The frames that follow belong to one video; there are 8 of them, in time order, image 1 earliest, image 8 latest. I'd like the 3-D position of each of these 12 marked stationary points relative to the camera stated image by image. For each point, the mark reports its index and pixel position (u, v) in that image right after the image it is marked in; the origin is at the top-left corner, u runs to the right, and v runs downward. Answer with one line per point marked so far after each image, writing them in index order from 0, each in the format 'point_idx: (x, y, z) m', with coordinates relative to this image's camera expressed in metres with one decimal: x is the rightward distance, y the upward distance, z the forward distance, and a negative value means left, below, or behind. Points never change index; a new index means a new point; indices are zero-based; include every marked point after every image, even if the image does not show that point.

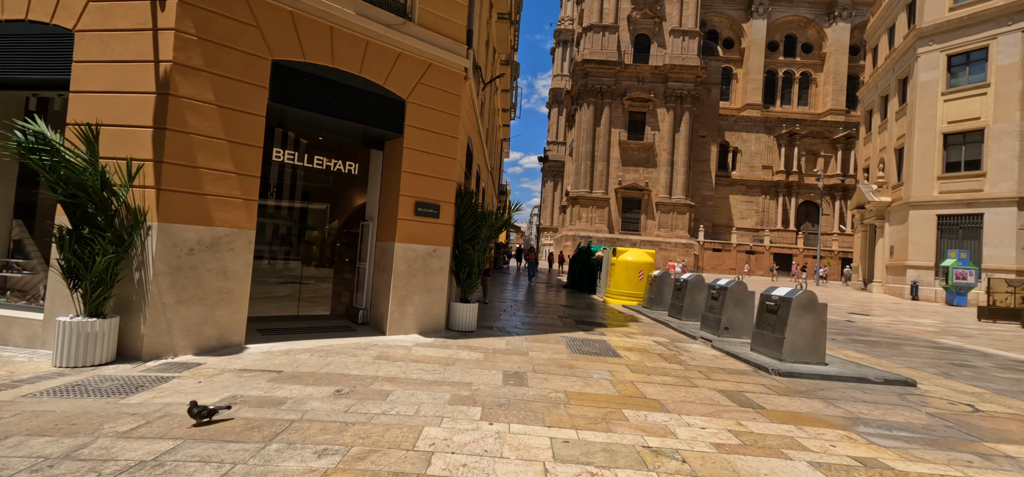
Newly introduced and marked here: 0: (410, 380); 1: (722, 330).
0: (-1.0, -1.4, +4.7) m
1: (+4.1, -1.8, +9.0) m
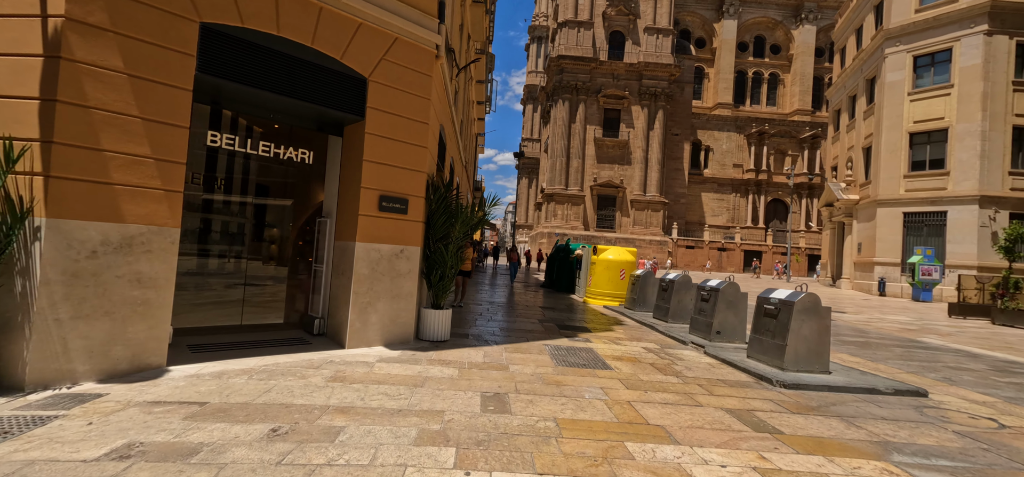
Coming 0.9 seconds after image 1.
0: (-1.2, -1.4, +3.8) m
1: (+3.7, -1.8, +8.5) m
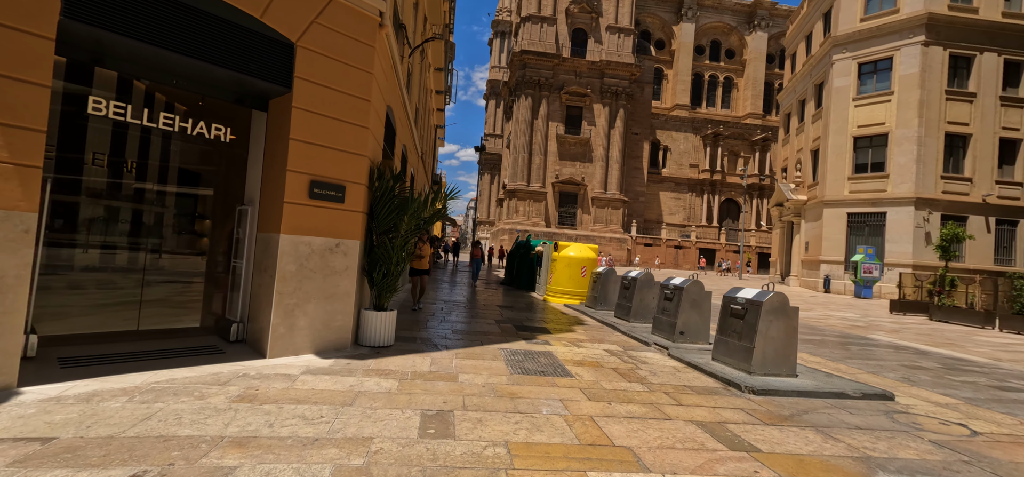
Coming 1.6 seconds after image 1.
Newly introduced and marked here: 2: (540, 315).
0: (-1.6, -1.4, +3.1) m
1: (+2.9, -1.7, +8.1) m
2: (+0.7, -1.9, +11.1) m
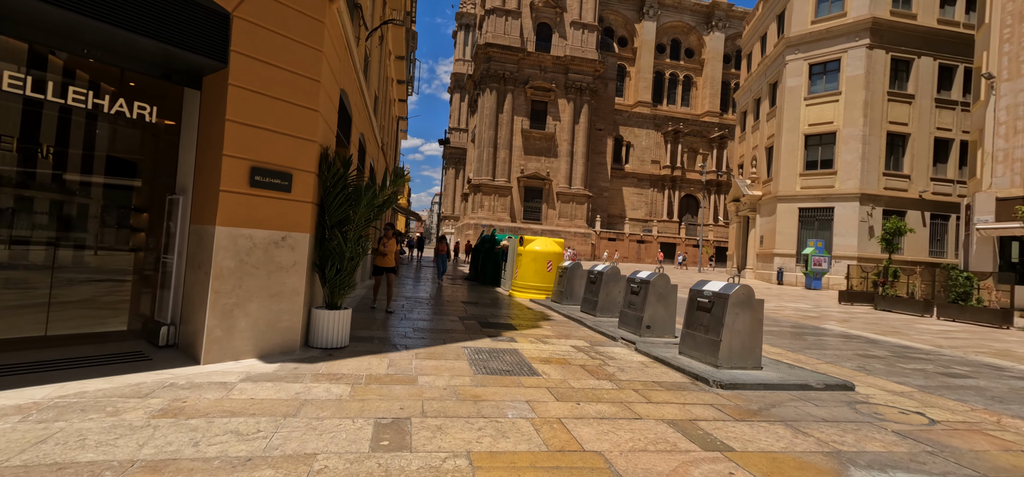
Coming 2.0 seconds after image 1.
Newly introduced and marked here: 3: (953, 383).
0: (-1.8, -1.3, +2.7) m
1: (+2.3, -1.6, +8.0) m
2: (-0.1, -1.7, +10.9) m
3: (+6.4, -2.1, +6.7) m
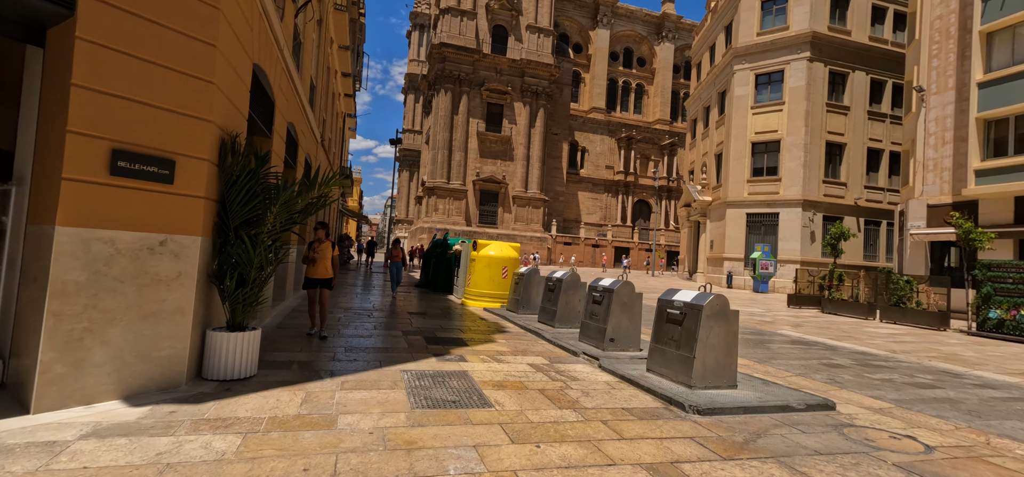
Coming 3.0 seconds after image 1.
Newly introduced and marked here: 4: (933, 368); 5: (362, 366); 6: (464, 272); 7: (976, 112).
0: (-2.1, -1.3, +1.6) m
1: (+1.5, -1.6, +7.3) m
2: (-1.2, -1.8, +9.9) m
3: (+5.7, -2.2, +6.4) m
4: (+7.7, -2.4, +8.4) m
5: (-1.9, -1.5, +5.6) m
6: (-1.5, -1.0, +14.6) m
7: (+18.1, +4.9, +18.0) m
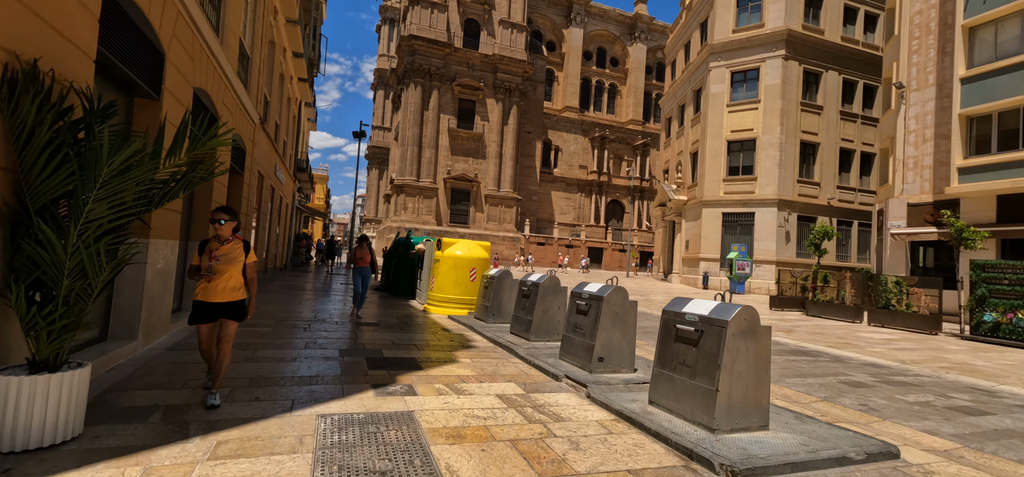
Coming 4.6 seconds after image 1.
0: (-2.2, -1.3, 0.0) m
1: (+1.1, -1.6, +5.9) m
2: (-1.8, -1.7, +8.4) m
3: (+5.3, -2.1, +5.2) m
4: (+7.2, -2.3, +7.4) m
5: (-2.3, -1.5, +4.0) m
6: (-2.4, -1.0, +13.0) m
7: (+17.0, +4.9, +17.5) m
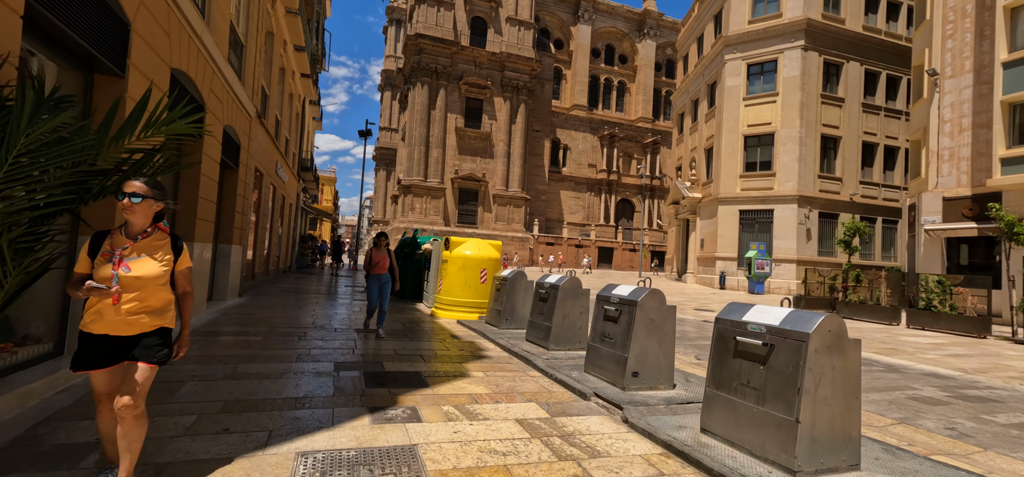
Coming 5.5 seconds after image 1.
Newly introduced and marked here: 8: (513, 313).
0: (-2.0, -1.2, -0.8) m
1: (+1.3, -1.5, +5.1) m
2: (-1.5, -1.7, +7.6) m
3: (+5.5, -2.0, +4.3) m
4: (+7.4, -2.2, +6.4) m
5: (-2.1, -1.5, +3.2) m
6: (-2.1, -1.0, +12.2) m
7: (+17.3, +5.1, +16.4) m
8: (0.0, -1.5, +9.0) m
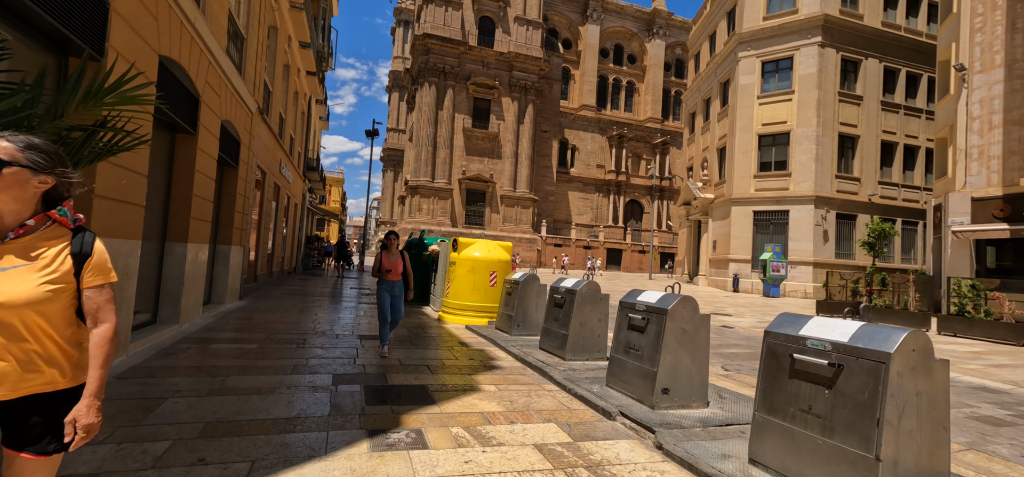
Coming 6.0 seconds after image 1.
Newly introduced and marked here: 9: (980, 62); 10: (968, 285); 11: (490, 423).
0: (-2.0, -1.2, -1.3) m
1: (+1.5, -1.5, +4.5) m
2: (-1.3, -1.7, +7.1) m
3: (+5.6, -2.0, +3.7) m
4: (+7.6, -2.3, +5.8) m
5: (-1.9, -1.5, +2.7) m
6: (-1.8, -1.0, +11.7) m
7: (+17.7, +5.0, +15.7) m
8: (+0.2, -1.5, +8.5) m
9: (+17.5, +6.6, +17.3) m
10: (+13.1, -1.3, +13.3) m
11: (-0.2, -1.7, +4.3) m
